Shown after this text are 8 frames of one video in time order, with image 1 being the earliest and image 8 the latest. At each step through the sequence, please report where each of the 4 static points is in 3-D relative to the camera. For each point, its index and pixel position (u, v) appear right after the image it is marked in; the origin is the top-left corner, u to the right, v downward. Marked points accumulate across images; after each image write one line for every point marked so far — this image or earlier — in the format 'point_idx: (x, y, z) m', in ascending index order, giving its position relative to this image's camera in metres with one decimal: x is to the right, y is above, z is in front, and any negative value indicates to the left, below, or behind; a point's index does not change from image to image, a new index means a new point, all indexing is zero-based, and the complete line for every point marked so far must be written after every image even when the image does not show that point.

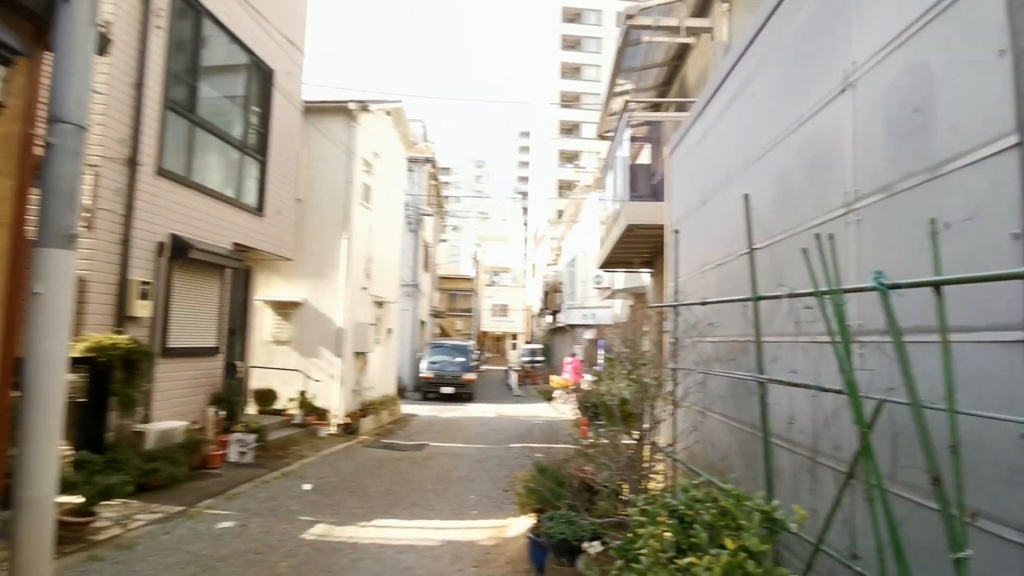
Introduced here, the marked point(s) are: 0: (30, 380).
0: (-3.0, -0.6, +3.8) m
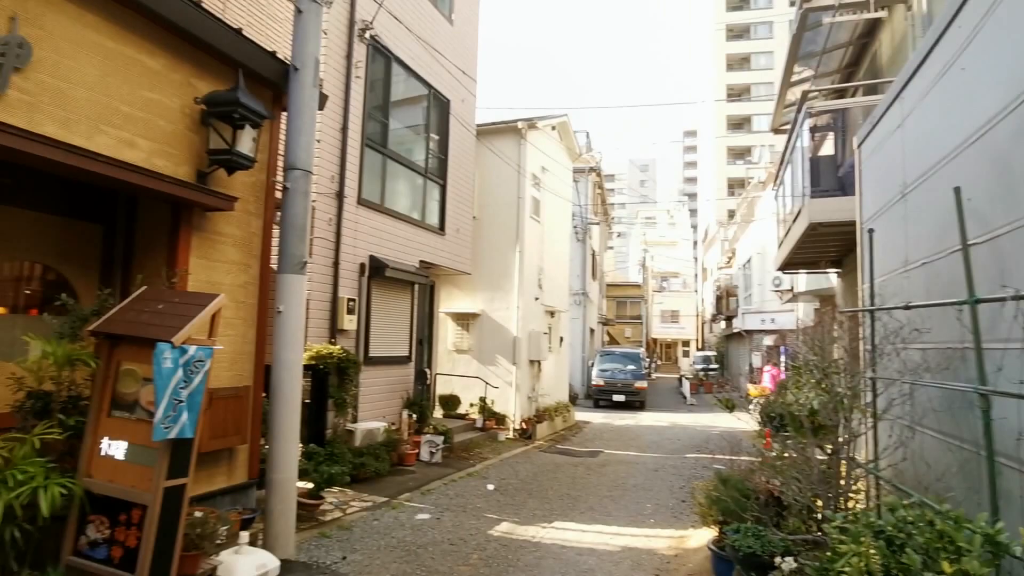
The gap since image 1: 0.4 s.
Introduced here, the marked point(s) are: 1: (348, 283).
0: (-1.8, -0.7, +4.6) m
1: (-2.1, +0.1, +7.9) m
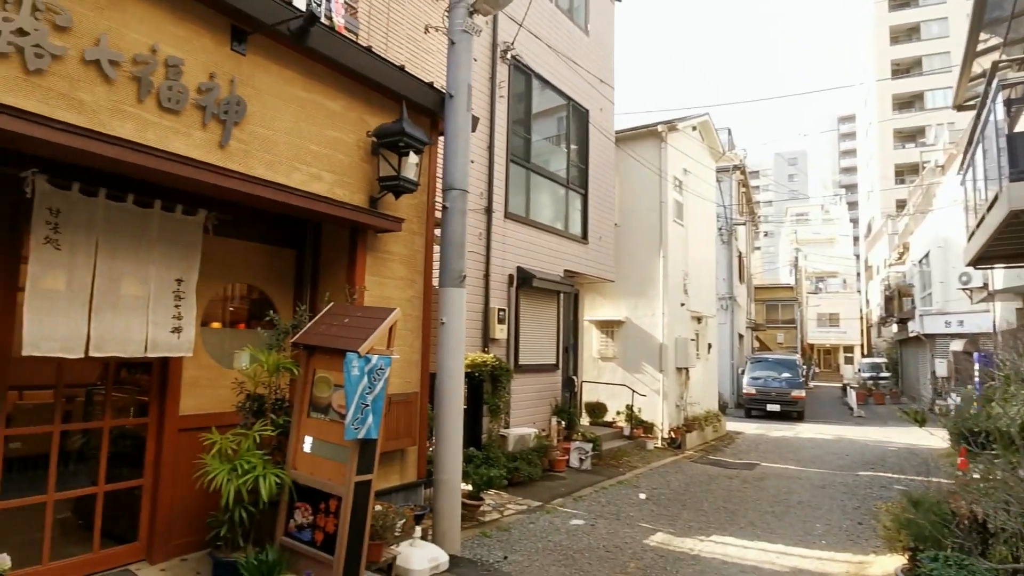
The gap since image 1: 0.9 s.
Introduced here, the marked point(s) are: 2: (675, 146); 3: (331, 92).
0: (-0.6, -0.8, +4.9) m
1: (-0.2, -0.1, +8.3) m
2: (+3.3, +2.9, +12.4) m
3: (-1.3, +1.5, +4.5) m
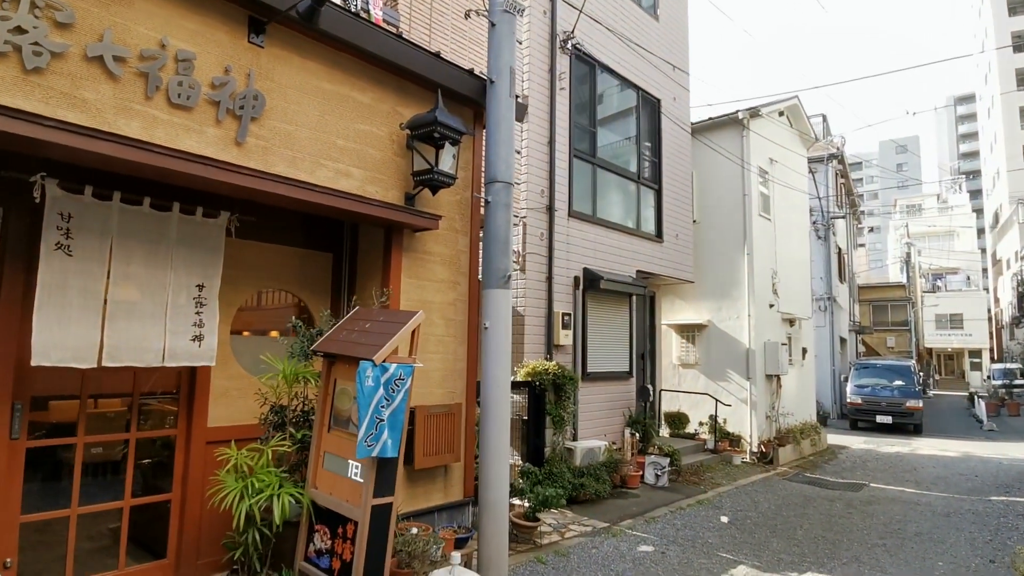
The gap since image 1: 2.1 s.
0: (-0.2, -0.8, +4.5) m
1: (+0.6, -0.1, +7.8) m
2: (+4.7, +2.9, +11.4) m
3: (-1.1, +1.4, +4.3) m
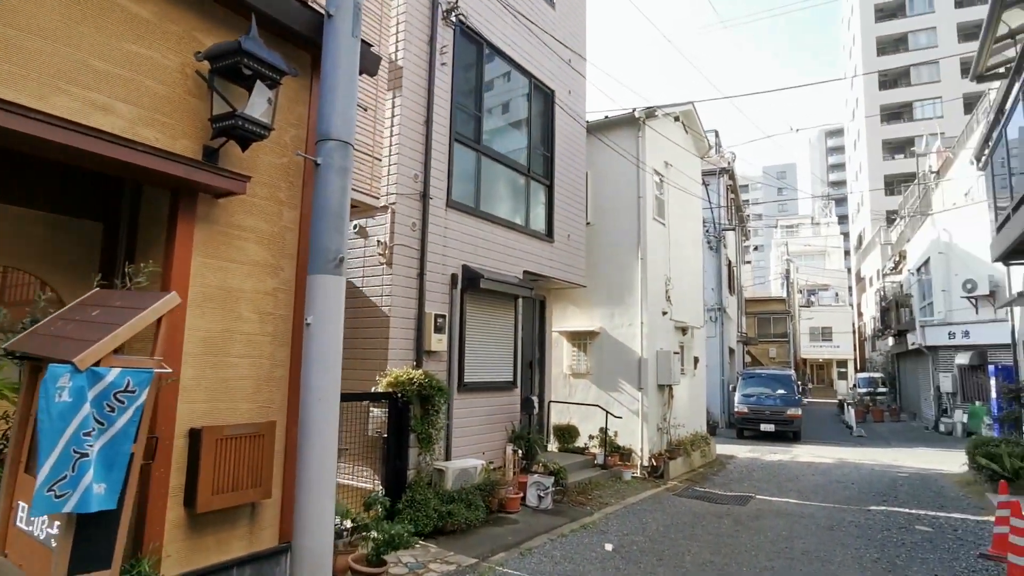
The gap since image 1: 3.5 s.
0: (-1.2, -0.7, +3.5) m
1: (-0.9, -0.1, +6.9) m
2: (+2.6, +2.8, +11.1) m
3: (-2.0, +1.5, +3.1) m
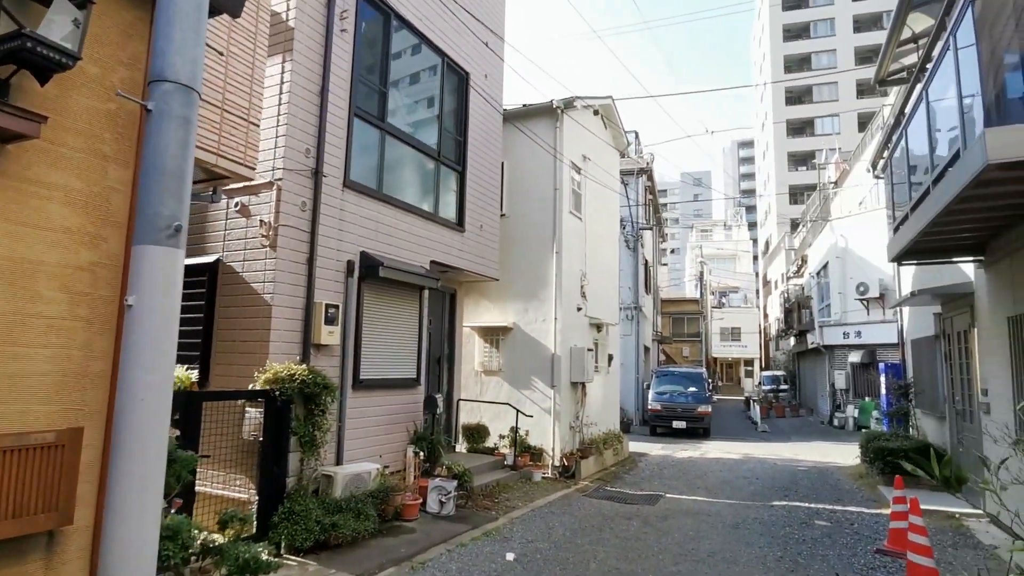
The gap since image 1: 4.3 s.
0: (-1.8, -0.6, +2.8) m
1: (-1.9, 0.0, +6.2) m
2: (+1.1, +2.9, +10.8) m
3: (-2.5, +1.7, +2.4) m
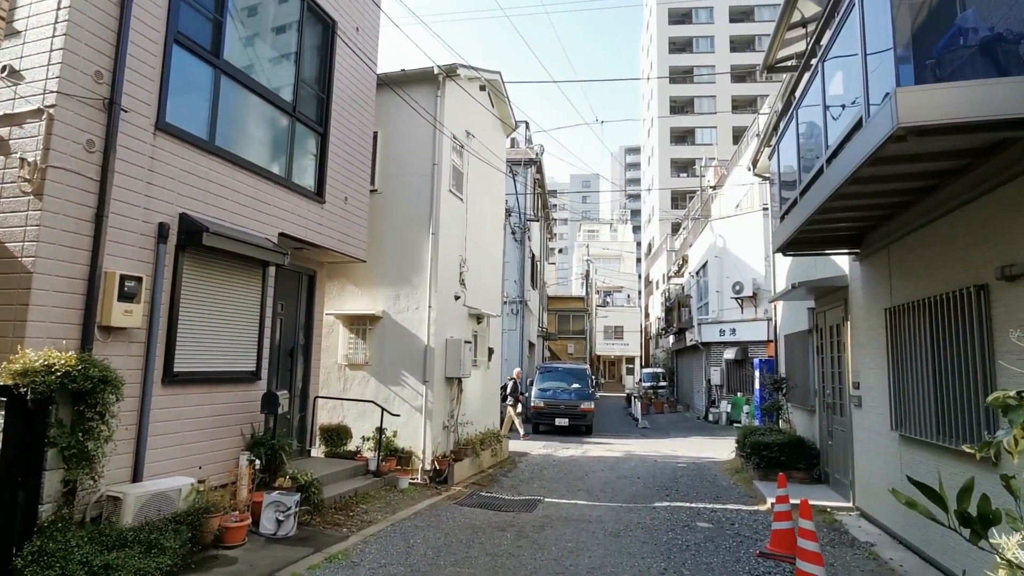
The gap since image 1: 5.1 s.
0: (-2.4, -0.4, +1.5) m
1: (-3.1, +0.3, +4.9) m
2: (-0.9, +3.1, +9.9) m
3: (-2.9, +1.9, +1.0) m
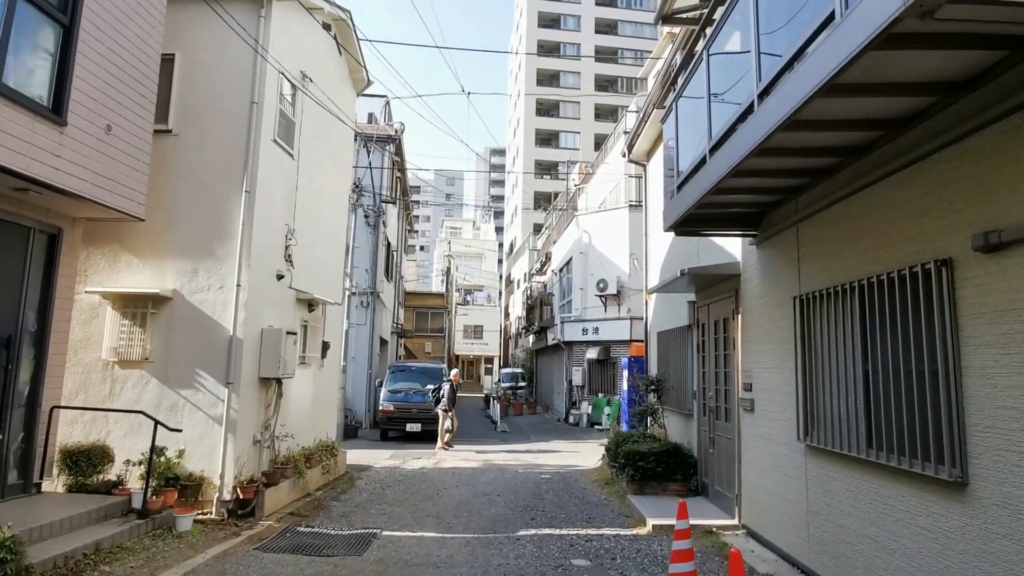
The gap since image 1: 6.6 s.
0: (-2.5, -0.1, -0.7) m
1: (-3.9, +0.6, +2.4) m
2: (-2.9, +3.4, +7.8) m
3: (-2.9, +2.3, -1.4) m
